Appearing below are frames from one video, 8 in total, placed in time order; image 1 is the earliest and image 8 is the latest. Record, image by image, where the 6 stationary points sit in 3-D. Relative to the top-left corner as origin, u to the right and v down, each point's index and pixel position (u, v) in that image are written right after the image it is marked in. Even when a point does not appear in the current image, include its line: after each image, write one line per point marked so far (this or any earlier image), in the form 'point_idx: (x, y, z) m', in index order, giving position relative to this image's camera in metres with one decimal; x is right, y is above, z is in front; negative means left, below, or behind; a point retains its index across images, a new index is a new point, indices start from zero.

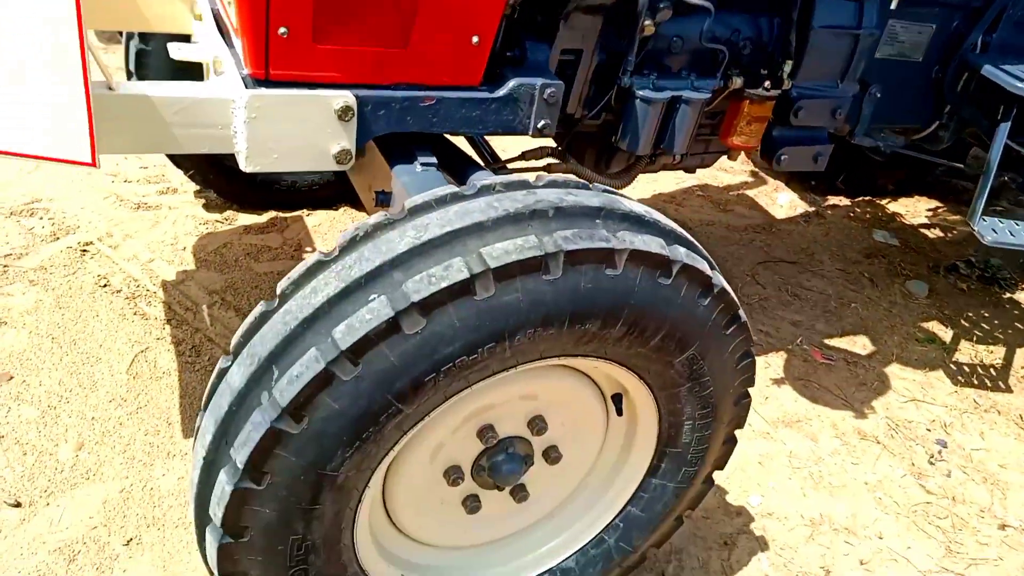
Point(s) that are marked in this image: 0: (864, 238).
0: (+1.7, +0.3, +4.0) m
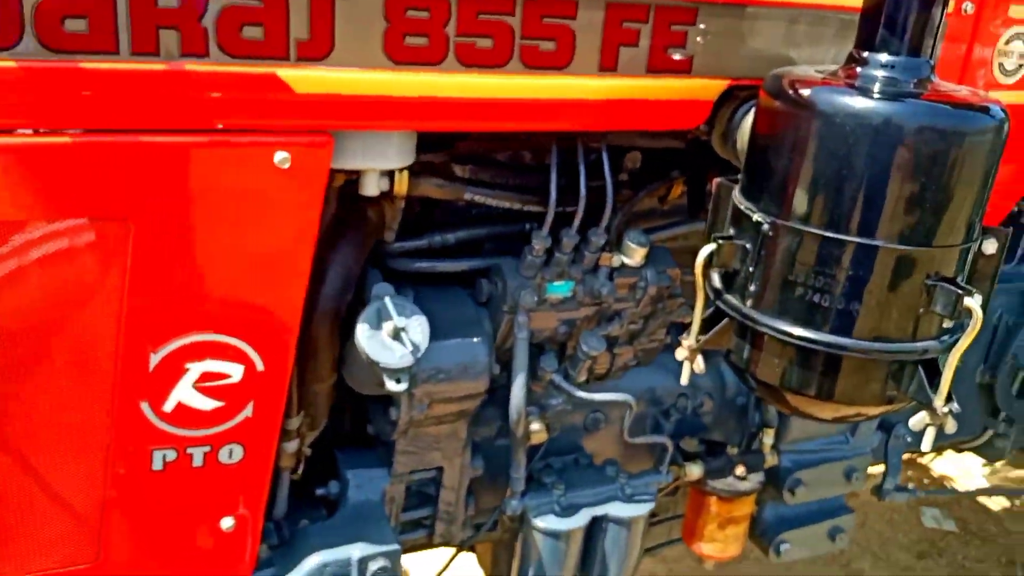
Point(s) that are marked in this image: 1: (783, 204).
0: (+1.5, -0.9, +3.1) m
1: (+0.3, +0.1, +1.1) m
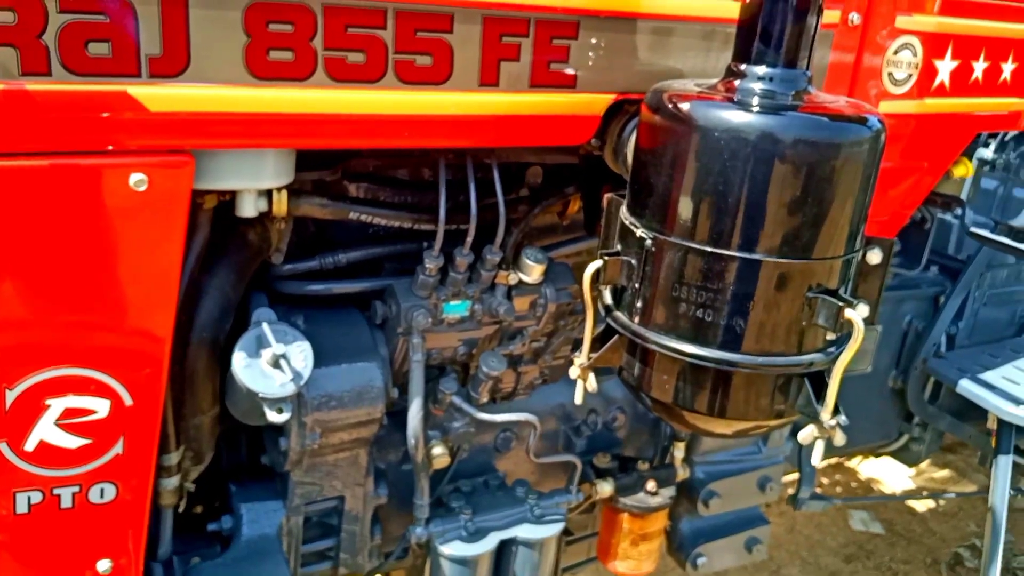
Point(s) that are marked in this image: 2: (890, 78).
0: (+1.2, -0.9, +3.1) m
1: (+0.2, +0.1, +1.1) m
2: (+0.7, +0.4, +1.5) m
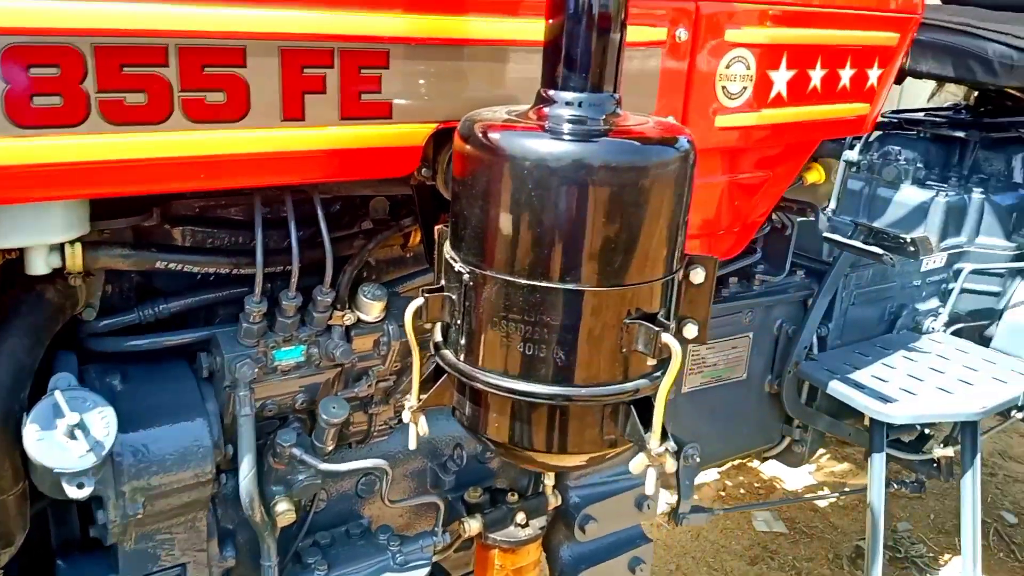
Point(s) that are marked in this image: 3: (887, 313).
0: (+0.9, -0.9, +3.1) m
1: (0.0, 0.0, +1.0) m
2: (+0.4, +0.3, +1.5) m
3: (+1.1, -0.1, +2.4) m
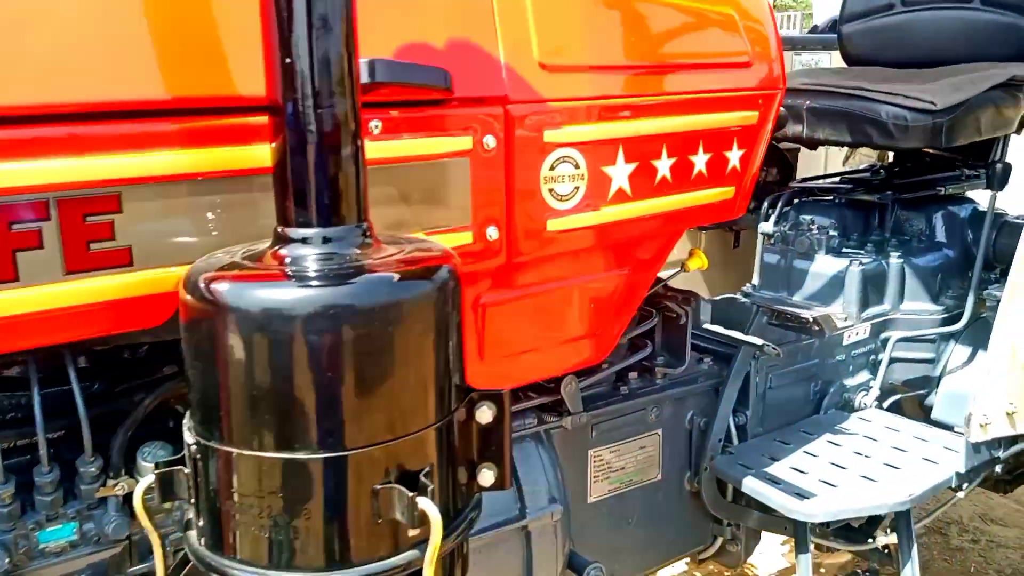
0: (+0.7, -1.2, +2.9) m
1: (-0.3, -0.1, +0.9) m
2: (+0.1, +0.2, +1.4) m
3: (+0.8, -0.3, +2.3) m
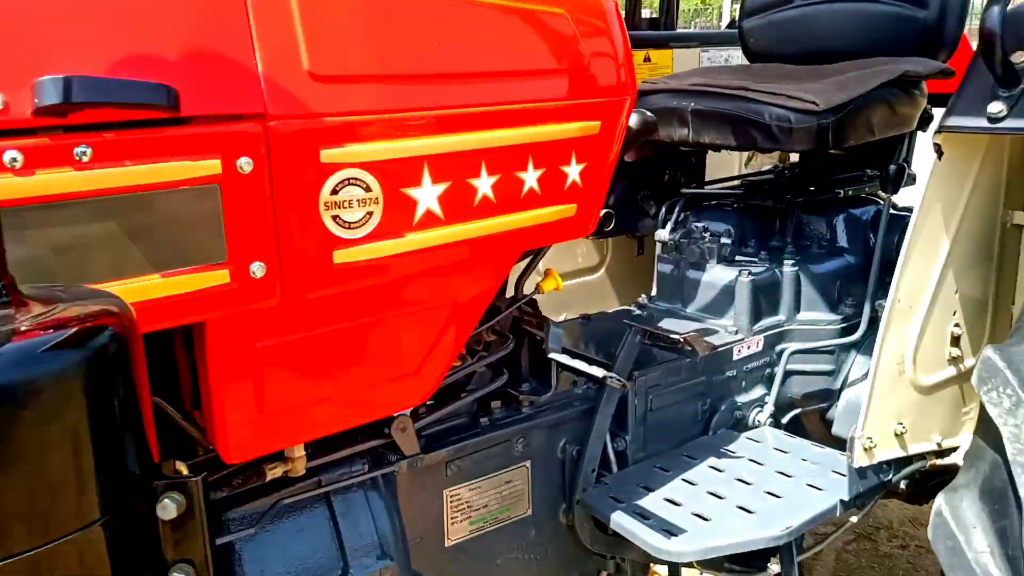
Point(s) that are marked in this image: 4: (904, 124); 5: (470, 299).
0: (+0.3, -1.2, +2.8) m
1: (-0.6, -0.2, +0.7) m
2: (-0.2, +0.1, +1.2) m
3: (+0.5, -0.3, +2.1) m
4: (+1.0, +0.4, +2.2) m
5: (-0.1, 0.0, +1.4) m
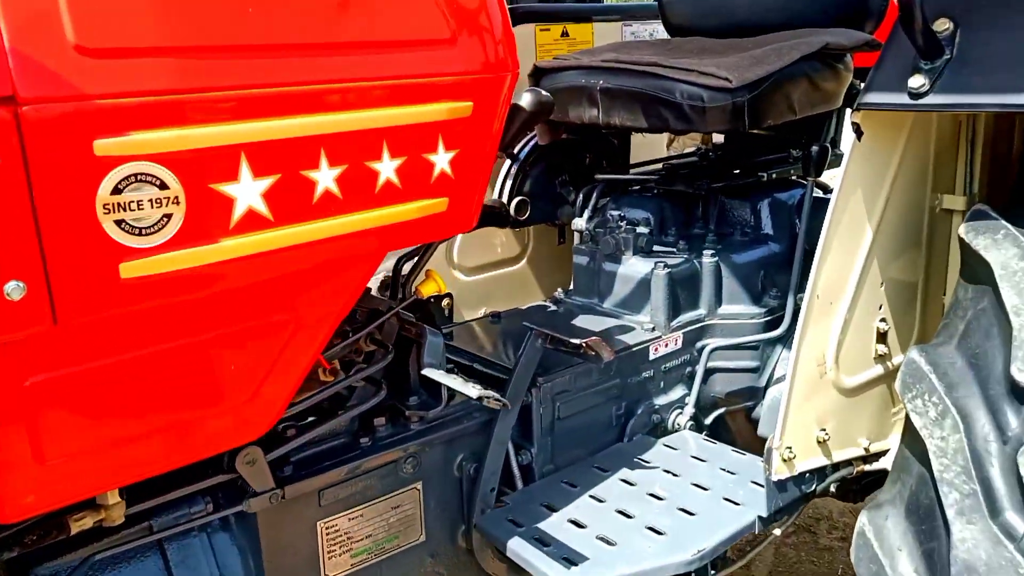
0: (+0.1, -1.2, +2.6) m
1: (-0.8, -0.2, +0.5) m
2: (-0.4, +0.1, +1.0) m
3: (+0.2, -0.3, +2.0) m
4: (+0.8, +0.5, +2.1) m
5: (-0.3, 0.0, +1.2) m
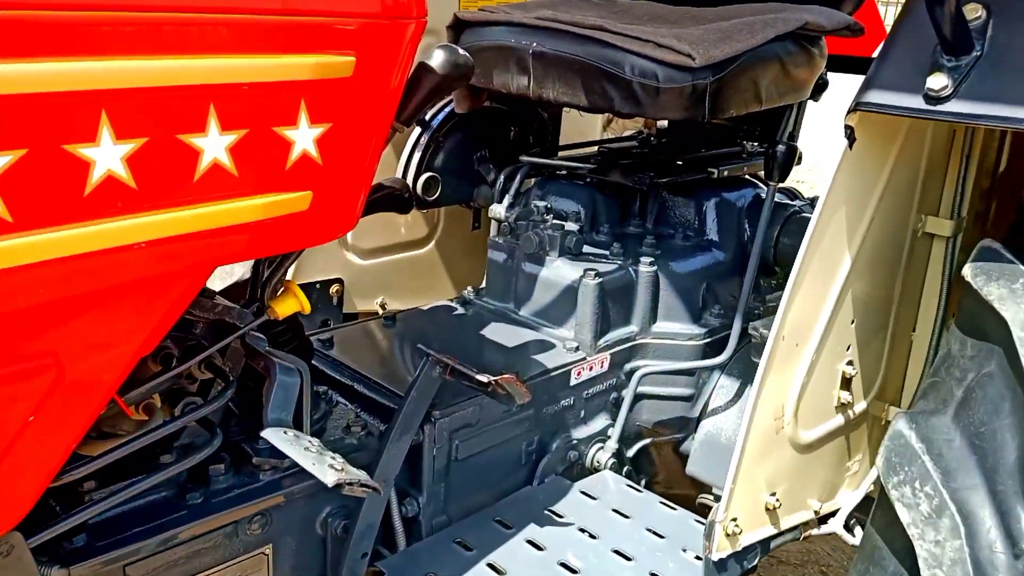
0: (-0.3, -1.2, +2.3) m
1: (-0.8, -0.3, +0.1) m
2: (-0.5, 0.0, +0.6) m
3: (0.0, -0.3, +1.6) m
4: (+0.6, +0.4, +1.8) m
5: (-0.4, -0.1, +0.8) m
